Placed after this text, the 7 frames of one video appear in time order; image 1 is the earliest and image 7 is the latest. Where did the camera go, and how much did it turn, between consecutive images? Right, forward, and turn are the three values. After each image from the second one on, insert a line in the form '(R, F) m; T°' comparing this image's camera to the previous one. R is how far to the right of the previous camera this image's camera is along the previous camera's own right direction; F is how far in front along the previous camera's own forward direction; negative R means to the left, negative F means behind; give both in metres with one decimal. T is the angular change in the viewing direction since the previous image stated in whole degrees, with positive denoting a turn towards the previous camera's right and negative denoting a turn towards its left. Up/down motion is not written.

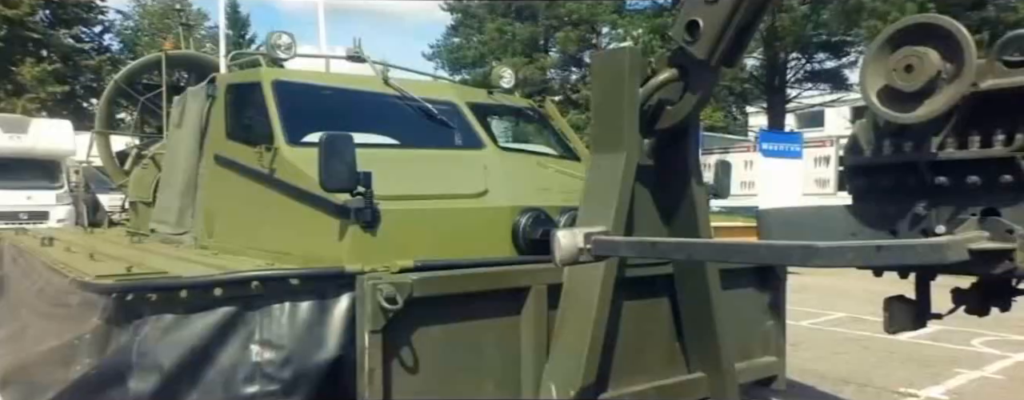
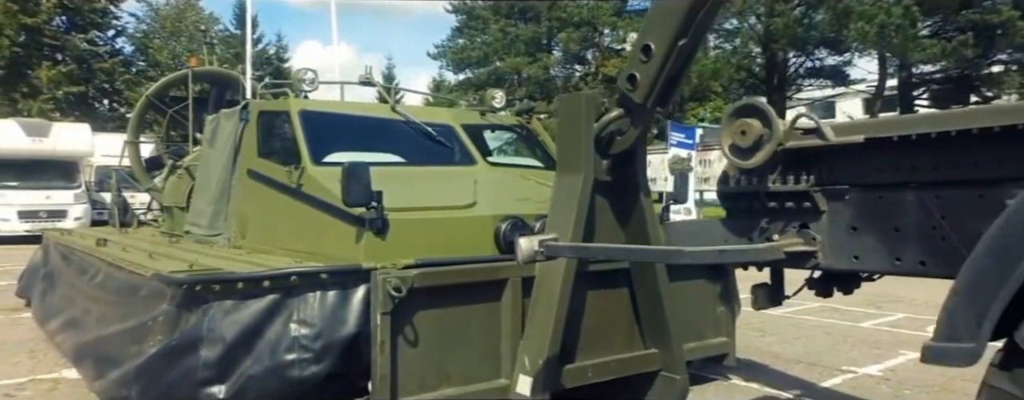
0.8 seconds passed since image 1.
(+0.1, -0.7) m; -1°
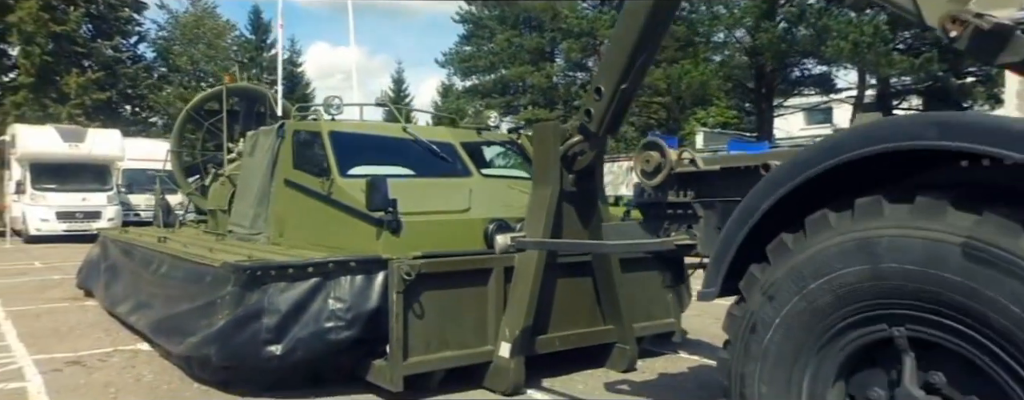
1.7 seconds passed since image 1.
(+0.2, -0.9) m; -1°
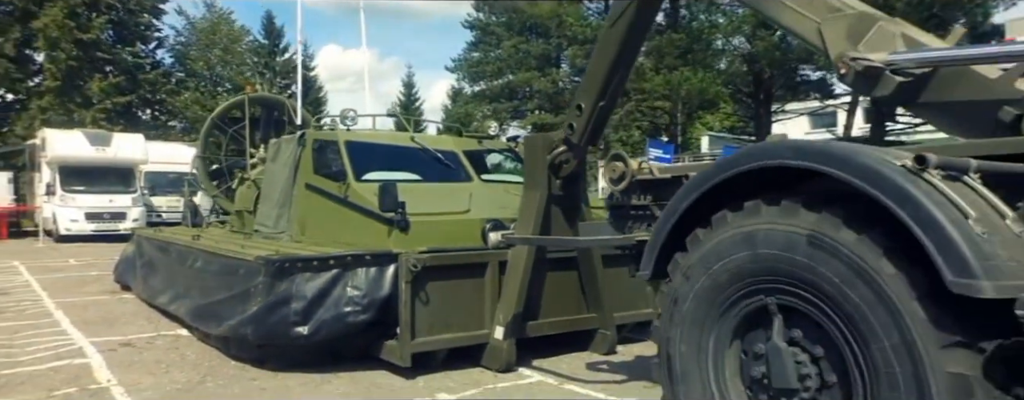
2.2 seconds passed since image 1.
(+0.1, -0.6) m; -1°
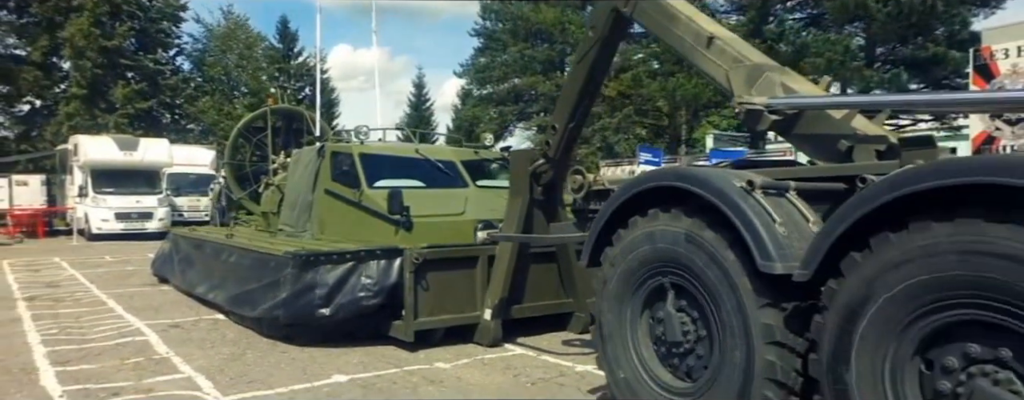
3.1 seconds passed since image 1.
(+0.2, -0.9) m; -1°
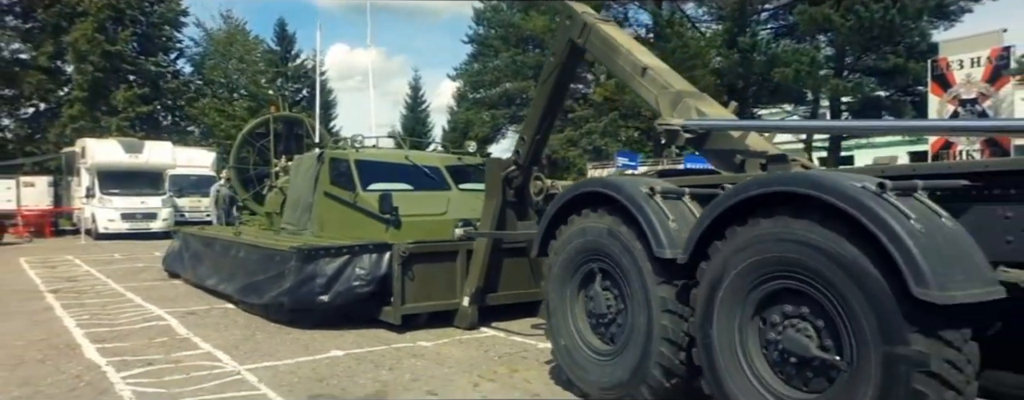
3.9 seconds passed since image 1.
(+0.2, -0.8) m; 0°
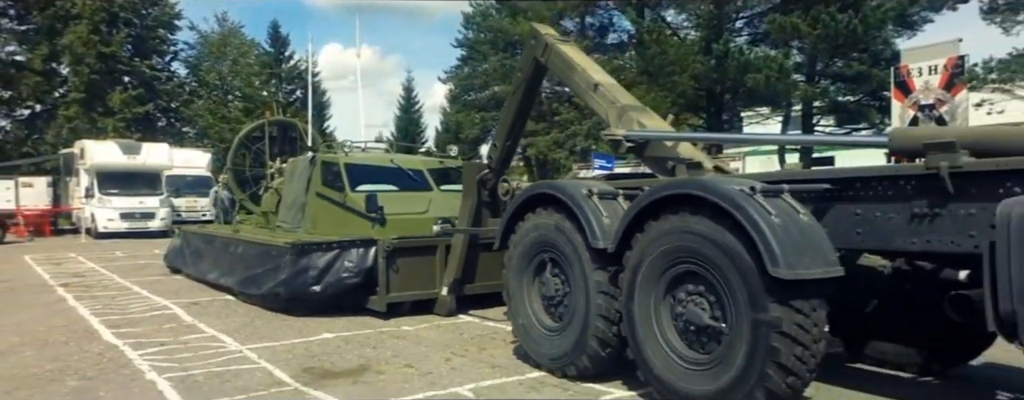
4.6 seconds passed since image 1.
(+0.2, -0.7) m; +1°
